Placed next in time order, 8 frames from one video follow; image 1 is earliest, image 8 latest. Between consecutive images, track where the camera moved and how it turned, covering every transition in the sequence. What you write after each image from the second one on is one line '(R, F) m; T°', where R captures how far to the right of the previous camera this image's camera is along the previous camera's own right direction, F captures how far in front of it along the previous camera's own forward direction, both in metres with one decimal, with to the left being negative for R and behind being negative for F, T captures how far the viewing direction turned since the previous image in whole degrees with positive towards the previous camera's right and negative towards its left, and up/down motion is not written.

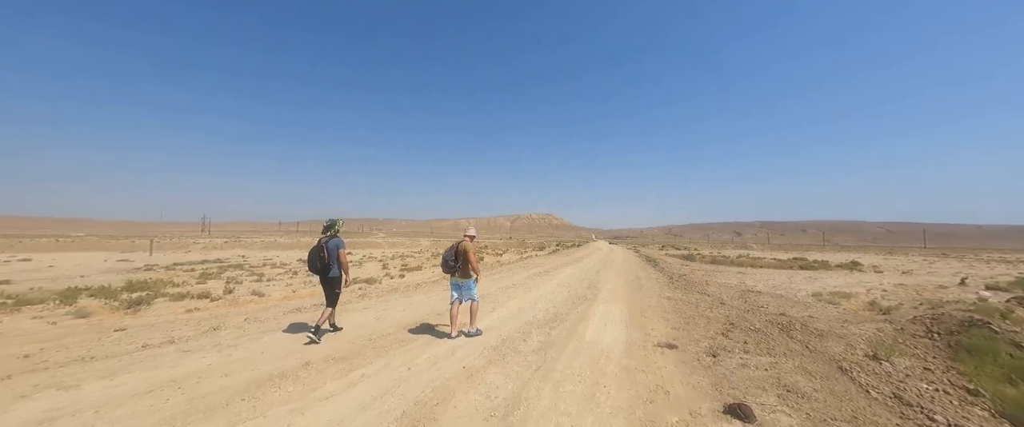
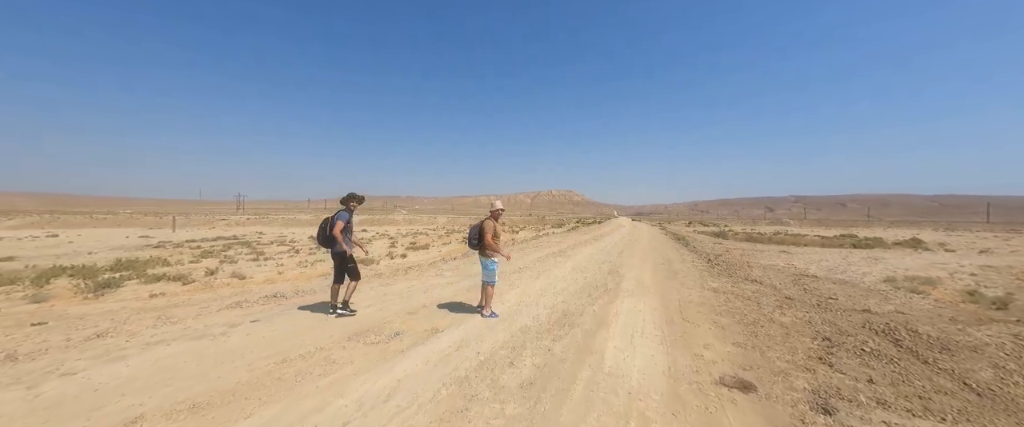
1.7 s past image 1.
(+0.5, +2.0) m; -4°
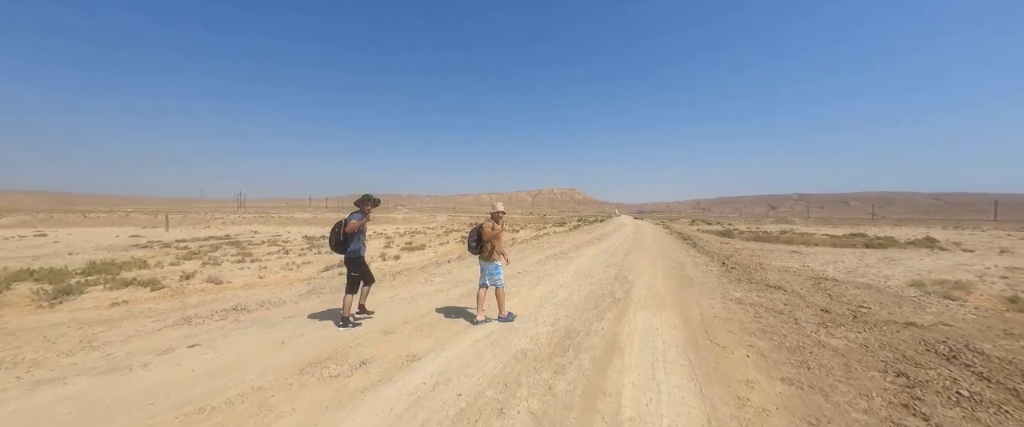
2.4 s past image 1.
(+0.1, +0.9) m; 0°
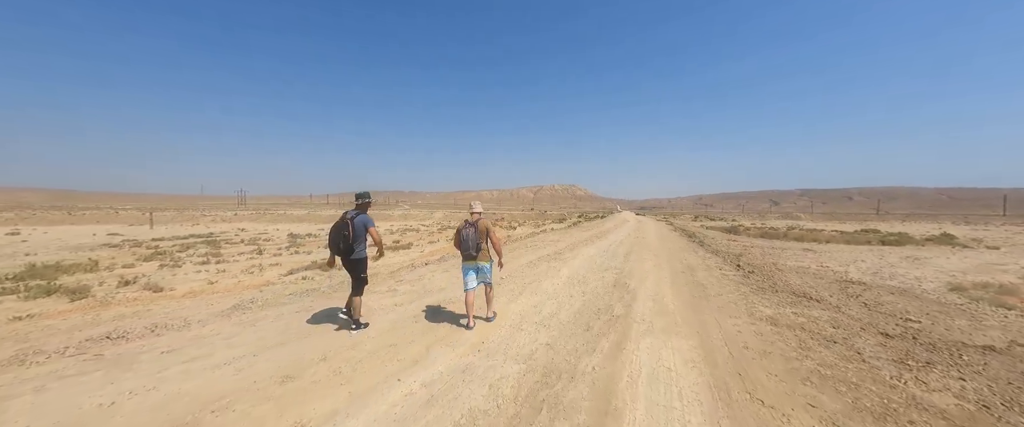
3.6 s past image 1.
(+0.5, +1.4) m; 0°
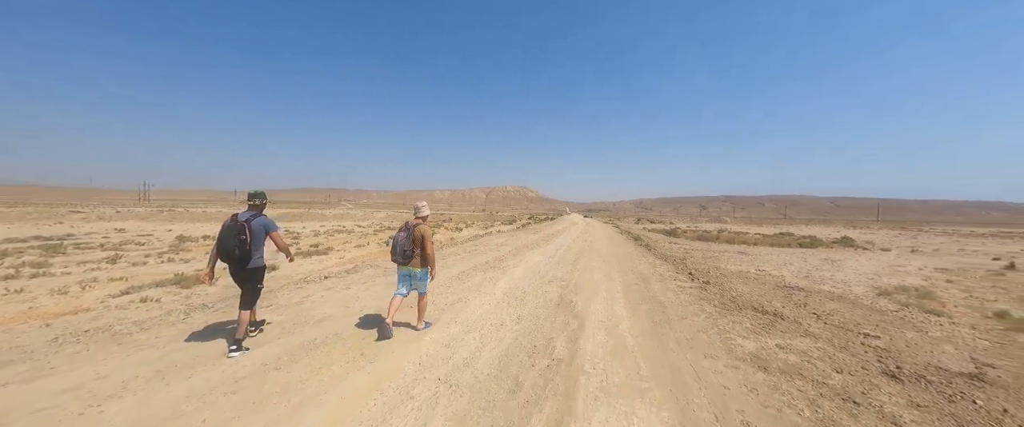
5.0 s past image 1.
(+0.7, +1.7) m; +9°
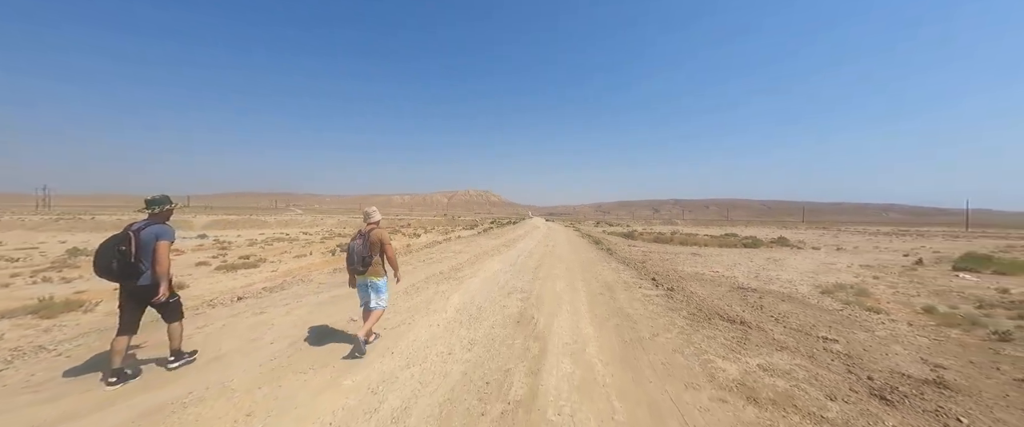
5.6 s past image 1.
(+0.2, +0.8) m; +7°
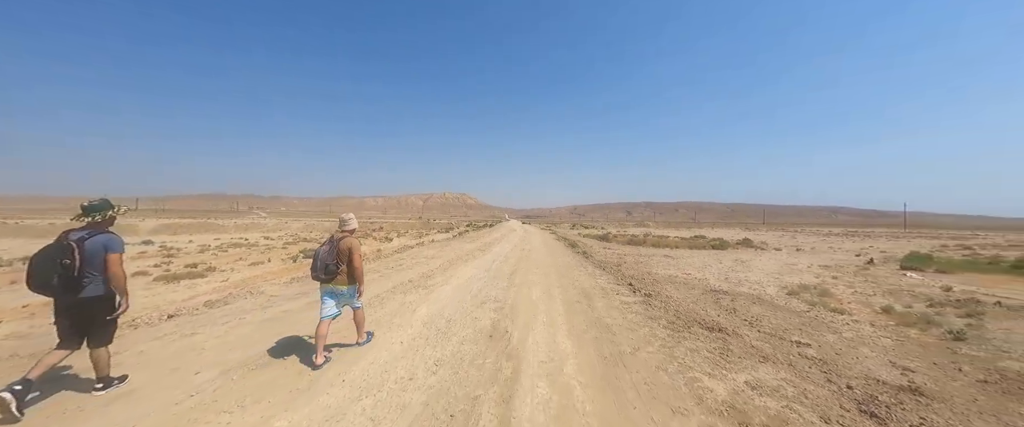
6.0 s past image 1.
(+0.1, +0.4) m; +4°
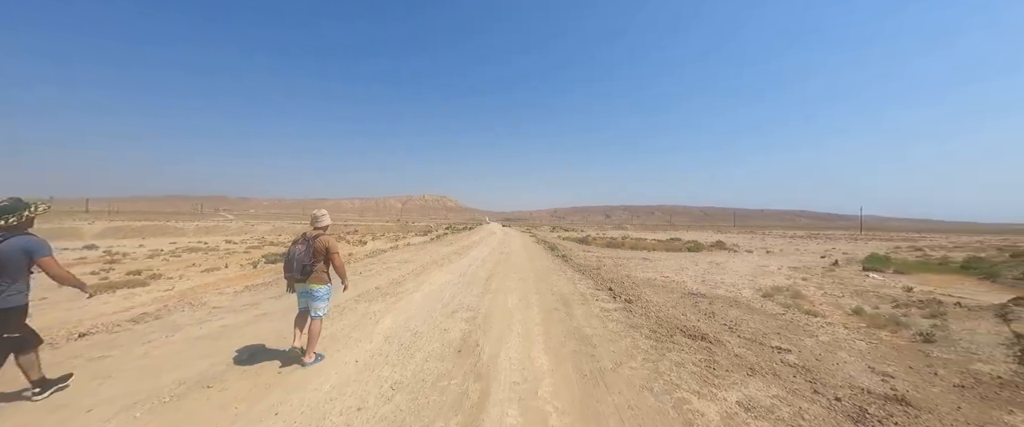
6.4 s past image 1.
(+0.1, +0.5) m; +4°
